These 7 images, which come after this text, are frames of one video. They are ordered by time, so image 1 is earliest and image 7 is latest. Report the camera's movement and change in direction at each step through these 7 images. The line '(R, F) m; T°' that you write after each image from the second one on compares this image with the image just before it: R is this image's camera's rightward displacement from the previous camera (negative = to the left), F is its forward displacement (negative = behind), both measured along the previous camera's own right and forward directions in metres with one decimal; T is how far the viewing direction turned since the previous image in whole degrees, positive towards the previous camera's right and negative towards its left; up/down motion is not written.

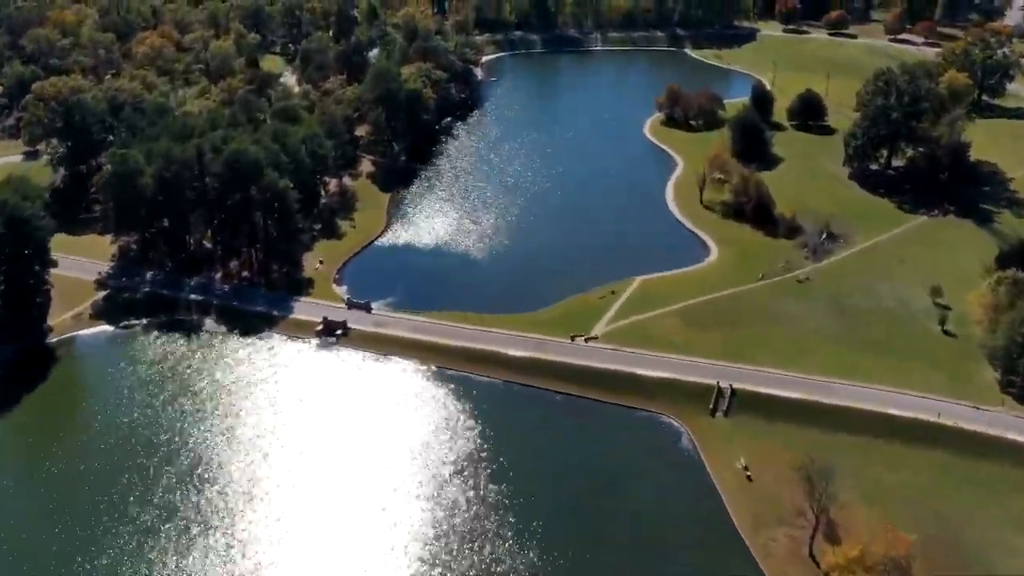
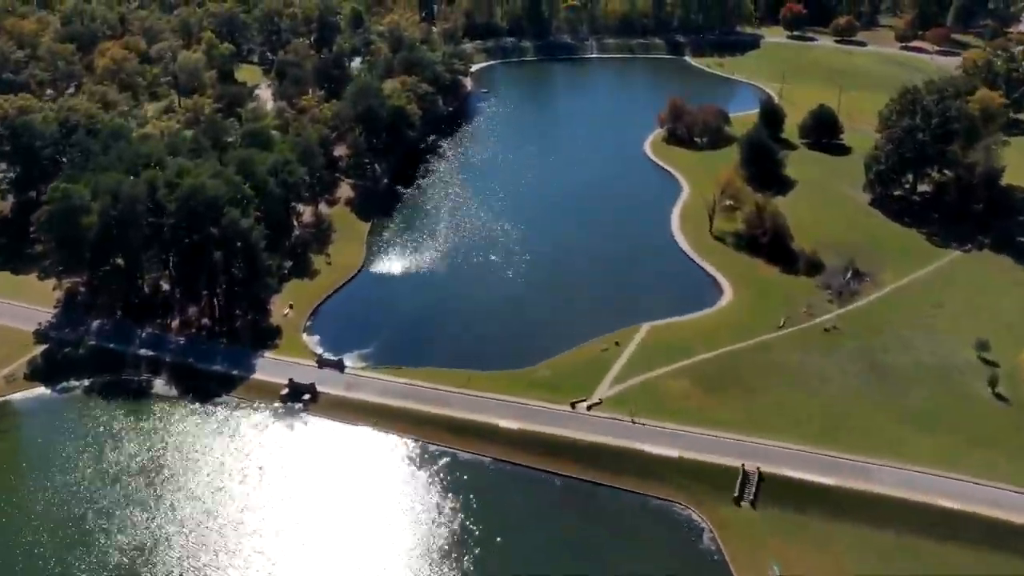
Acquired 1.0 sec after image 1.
(+0.1, +8.8) m; 0°
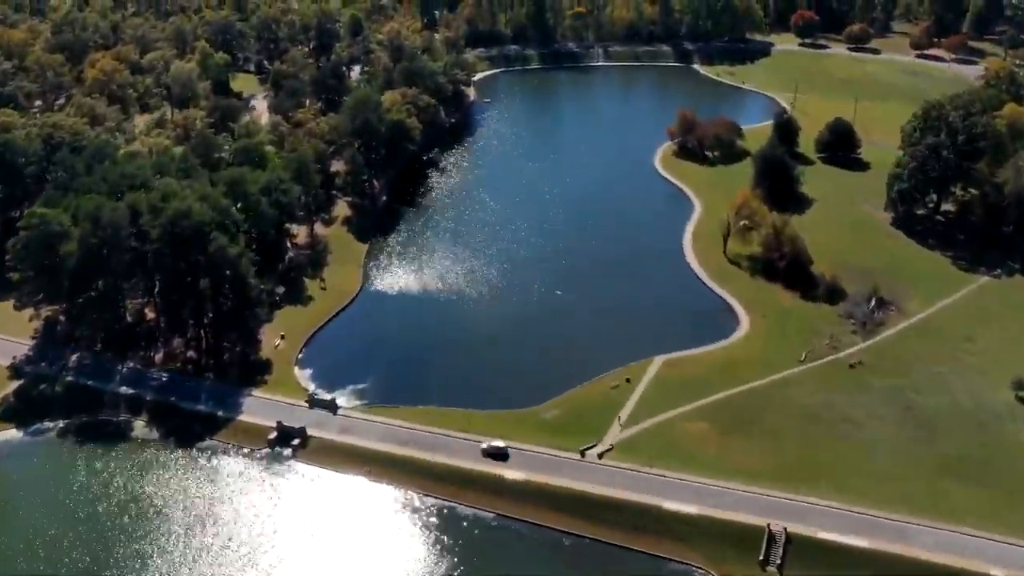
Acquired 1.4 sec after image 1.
(-0.1, +4.3) m; 0°
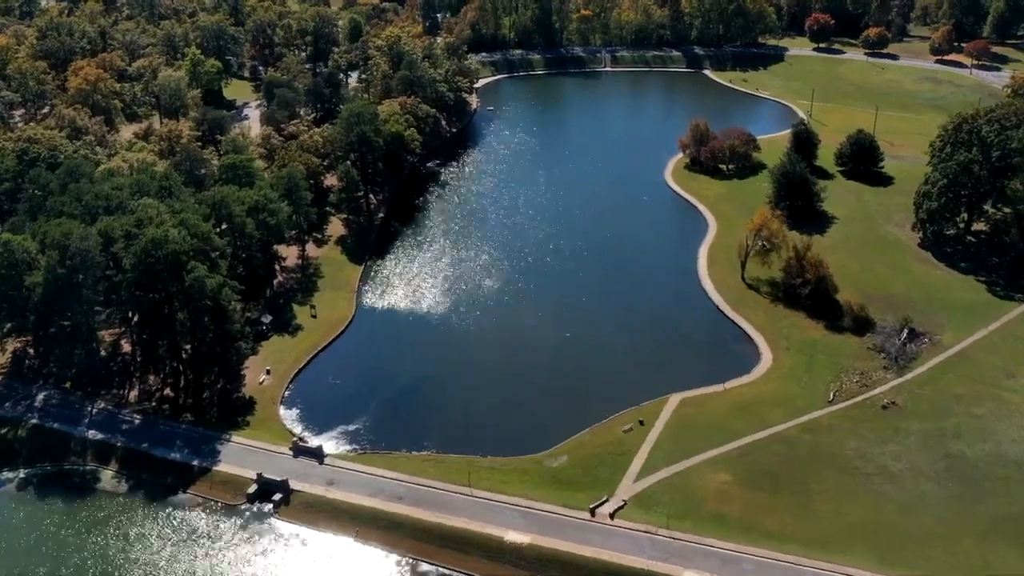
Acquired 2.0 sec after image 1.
(+0.1, +5.4) m; 0°
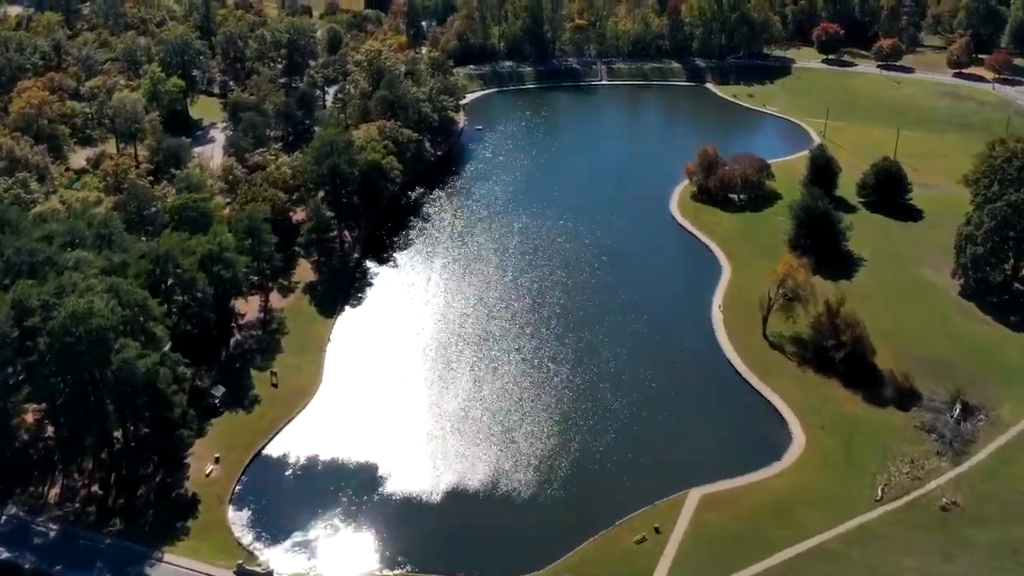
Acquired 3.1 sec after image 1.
(0.0, +9.9) m; +1°
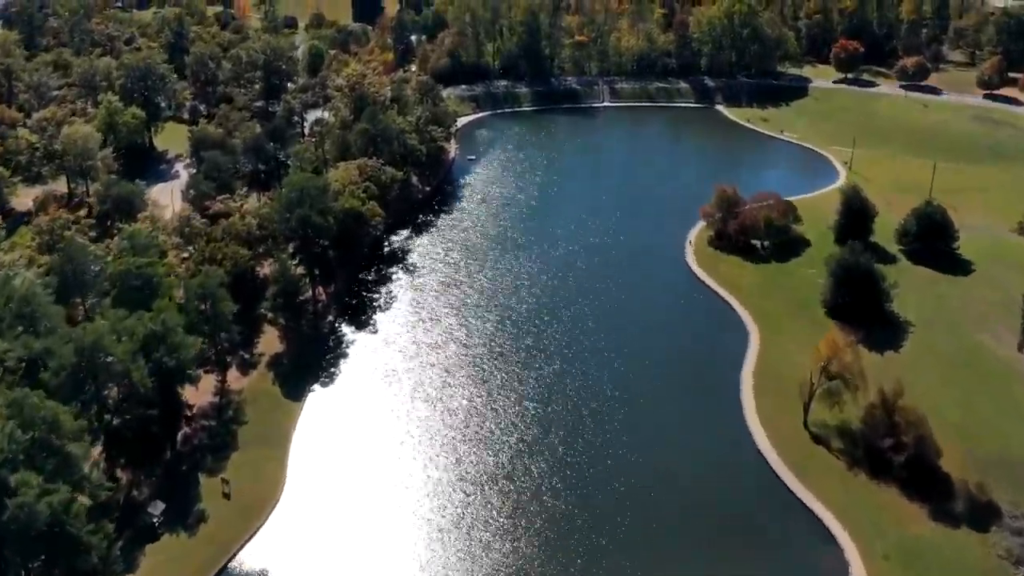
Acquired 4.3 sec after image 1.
(-0.1, +10.6) m; 0°
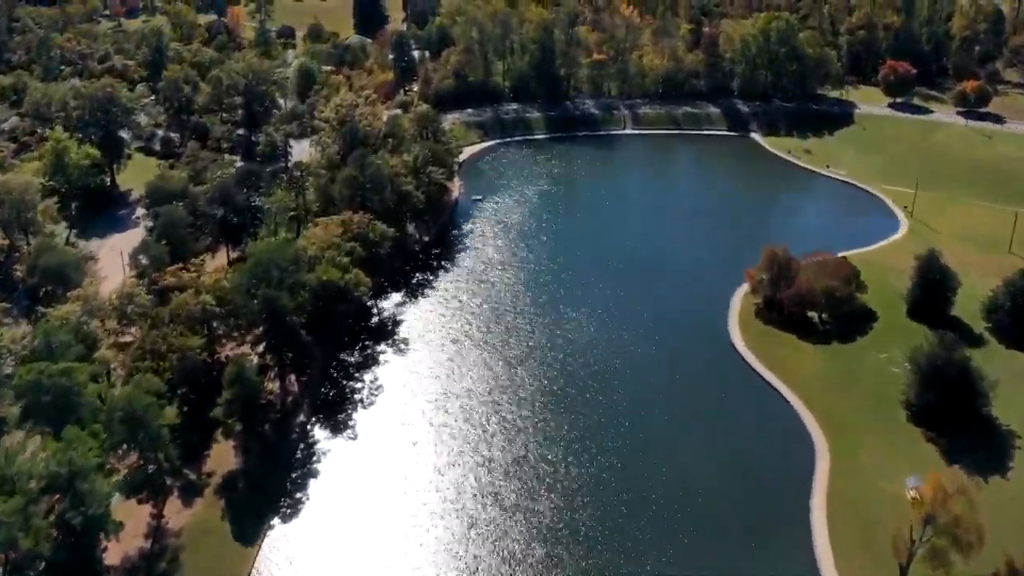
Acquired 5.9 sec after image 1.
(-0.1, +13.7) m; -1°
